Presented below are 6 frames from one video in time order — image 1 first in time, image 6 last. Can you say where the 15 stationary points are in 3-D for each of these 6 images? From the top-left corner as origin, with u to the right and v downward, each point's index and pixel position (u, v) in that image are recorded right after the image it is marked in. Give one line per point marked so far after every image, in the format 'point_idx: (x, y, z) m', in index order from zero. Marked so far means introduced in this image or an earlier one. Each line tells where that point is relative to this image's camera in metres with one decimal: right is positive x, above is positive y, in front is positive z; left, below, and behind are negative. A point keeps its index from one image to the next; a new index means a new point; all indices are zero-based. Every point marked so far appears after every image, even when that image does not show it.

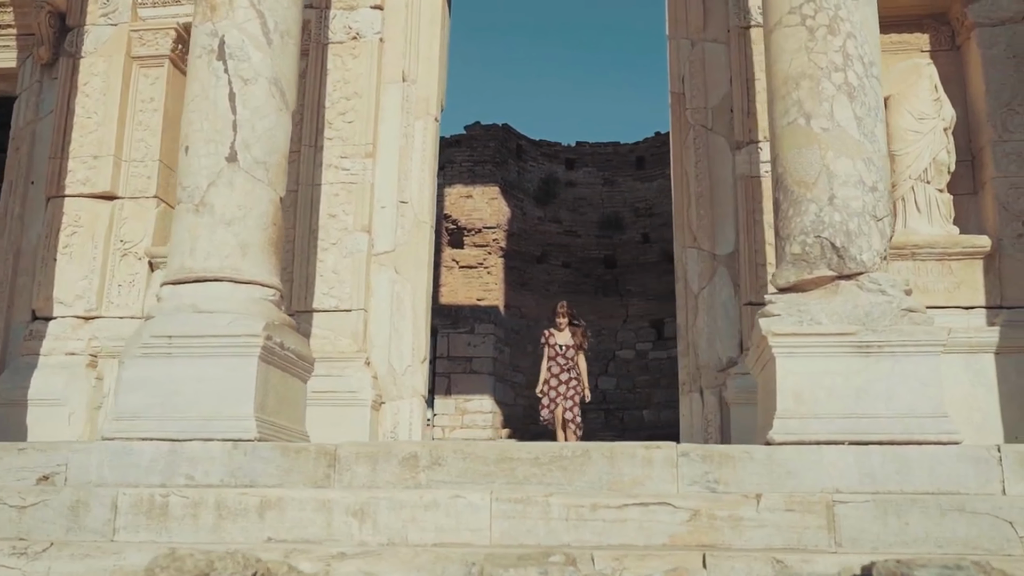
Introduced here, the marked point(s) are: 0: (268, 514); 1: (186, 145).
0: (-1.1, -1.0, +4.7) m
1: (-1.9, +0.8, +5.8) m
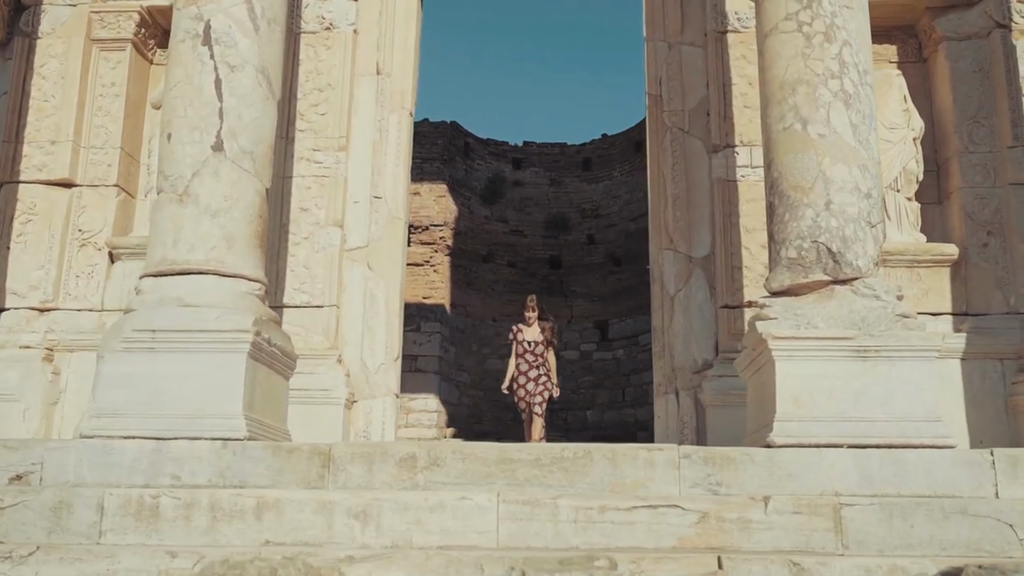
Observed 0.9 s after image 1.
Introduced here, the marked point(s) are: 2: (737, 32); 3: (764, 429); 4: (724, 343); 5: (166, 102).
0: (-1.1, -1.0, +4.5) m
1: (-1.9, +0.9, +5.6) m
2: (+1.7, +1.9, +7.7) m
3: (+1.3, -0.7, +5.2) m
4: (+1.5, -0.4, +7.2) m
5: (-1.9, +1.0, +5.7) m
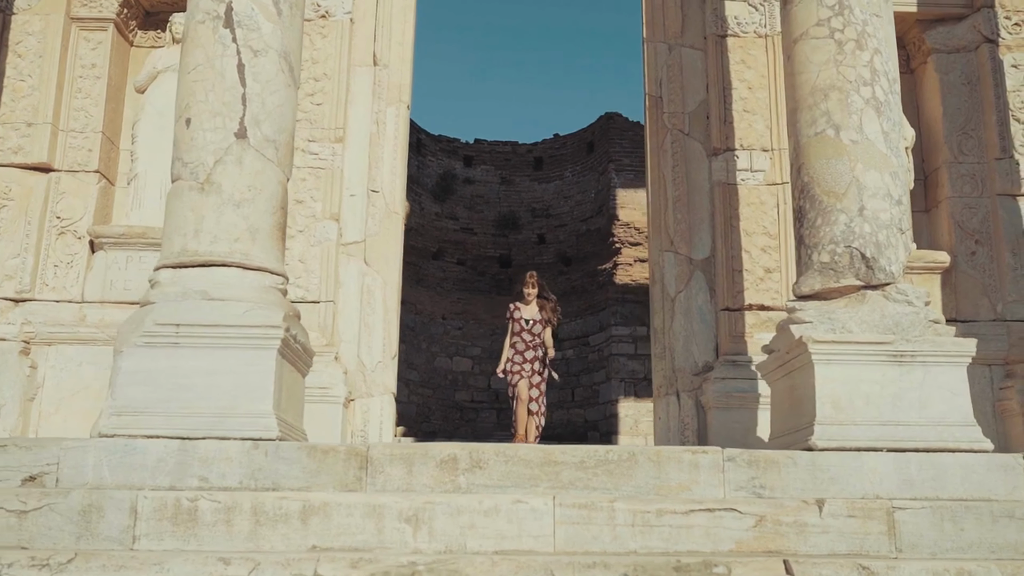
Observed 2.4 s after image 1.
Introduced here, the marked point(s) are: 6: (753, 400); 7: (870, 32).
0: (-0.9, -1.0, +4.3) m
1: (-1.7, +0.9, +5.4) m
2: (+1.7, +1.9, +7.7) m
3: (+1.5, -0.7, +5.2) m
4: (+1.5, -0.4, +7.2) m
5: (-1.8, +1.1, +5.4) m
6: (+1.6, -0.8, +6.9) m
7: (+2.0, +1.4, +5.6) m
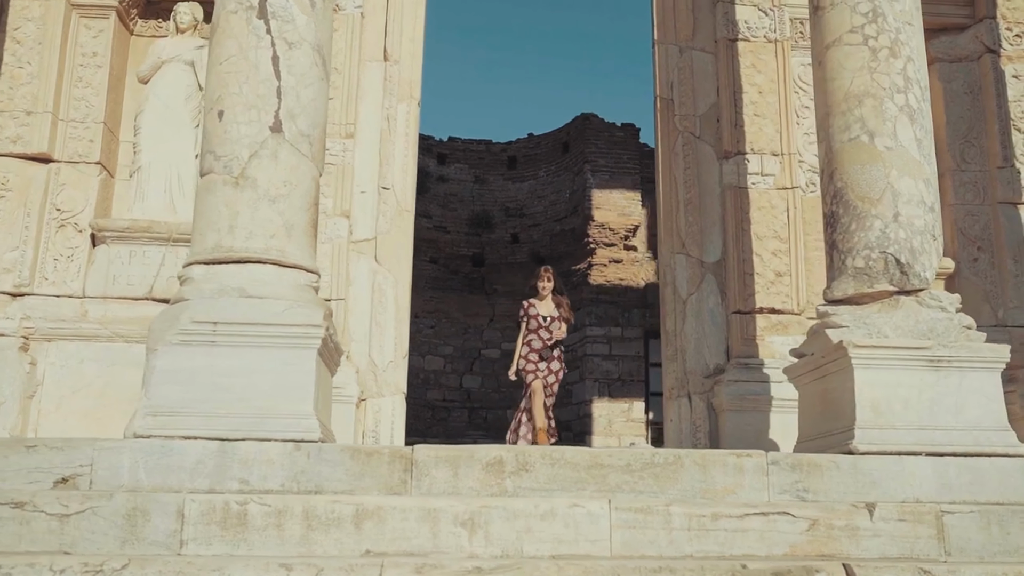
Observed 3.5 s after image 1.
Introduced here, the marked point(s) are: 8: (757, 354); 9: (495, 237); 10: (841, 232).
0: (-0.6, -1.0, +4.2) m
1: (-1.5, +0.9, +5.2) m
2: (+1.8, +1.9, +7.8) m
3: (+1.7, -0.8, +5.2) m
4: (+1.6, -0.4, +7.2) m
5: (-1.5, +1.1, +5.3) m
6: (+1.7, -0.8, +7.0) m
7: (+2.2, +1.4, +5.6) m
8: (+1.7, -0.5, +7.2) m
9: (-0.3, +0.9, +18.2) m
10: (+1.8, +0.3, +5.5) m
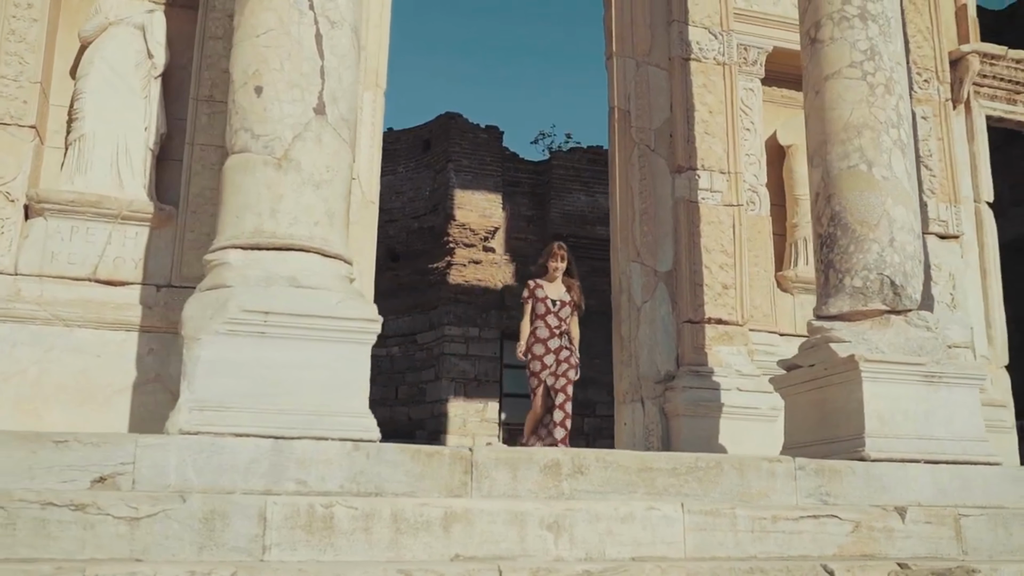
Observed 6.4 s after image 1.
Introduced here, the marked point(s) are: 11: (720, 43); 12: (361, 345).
0: (-0.2, -1.0, +4.1) m
1: (-1.2, +1.0, +4.9) m
2: (+1.5, +1.8, +8.1) m
3: (+1.8, -0.9, +5.6) m
4: (+1.3, -0.5, +7.5) m
5: (-1.3, +1.2, +5.0) m
6: (+1.5, -0.9, +7.3) m
7: (+2.3, +1.3, +6.1) m
8: (+1.4, -0.6, +7.5) m
9: (-2.9, +1.0, +17.9) m
10: (+1.9, +0.2, +5.9) m
11: (+1.7, +2.0, +8.2) m
12: (-0.7, -0.3, +4.7) m
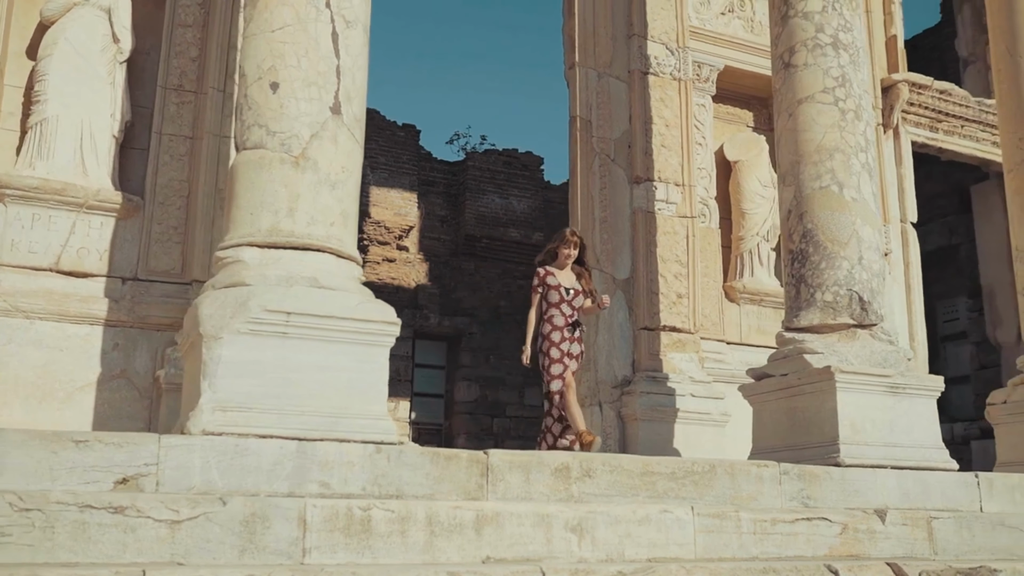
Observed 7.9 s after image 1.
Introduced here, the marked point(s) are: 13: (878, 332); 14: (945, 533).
0: (-0.1, -1.0, +4.2) m
1: (-1.1, +1.0, +4.8) m
2: (+1.2, +1.7, +8.4) m
3: (+1.7, -0.9, +5.9) m
4: (+1.0, -0.6, +7.8) m
5: (-1.2, +1.2, +4.9) m
6: (+1.2, -0.9, +7.6) m
7: (+2.2, +1.2, +6.5) m
8: (+1.1, -0.6, +7.8) m
9: (-4.4, +1.1, +17.5) m
10: (+1.8, +0.1, +6.2) m
11: (+1.4, +1.9, +8.5) m
12: (-0.6, -0.3, +4.7) m
13: (+2.2, -0.3, +6.2) m
14: (+2.2, -1.3, +5.3) m
